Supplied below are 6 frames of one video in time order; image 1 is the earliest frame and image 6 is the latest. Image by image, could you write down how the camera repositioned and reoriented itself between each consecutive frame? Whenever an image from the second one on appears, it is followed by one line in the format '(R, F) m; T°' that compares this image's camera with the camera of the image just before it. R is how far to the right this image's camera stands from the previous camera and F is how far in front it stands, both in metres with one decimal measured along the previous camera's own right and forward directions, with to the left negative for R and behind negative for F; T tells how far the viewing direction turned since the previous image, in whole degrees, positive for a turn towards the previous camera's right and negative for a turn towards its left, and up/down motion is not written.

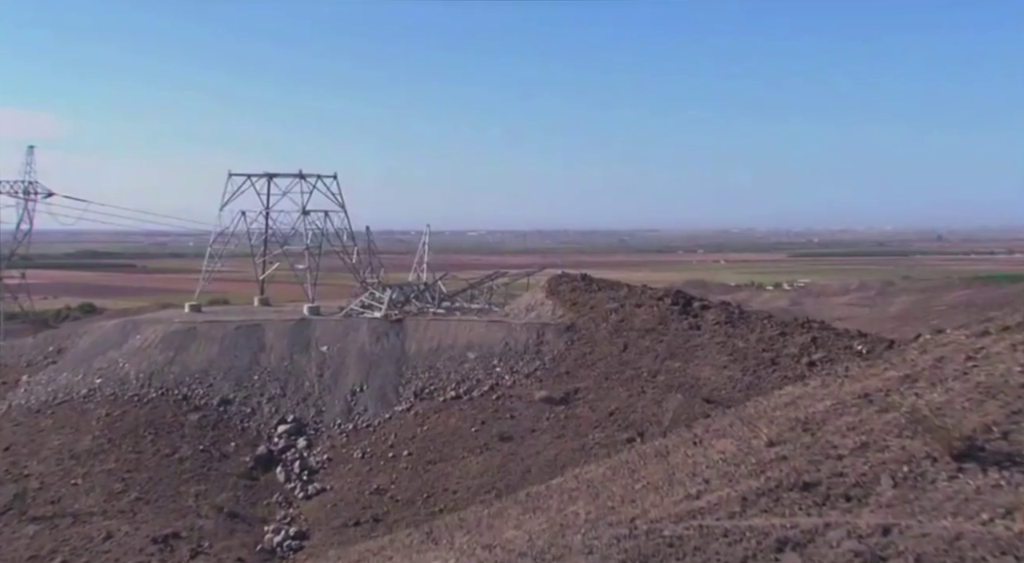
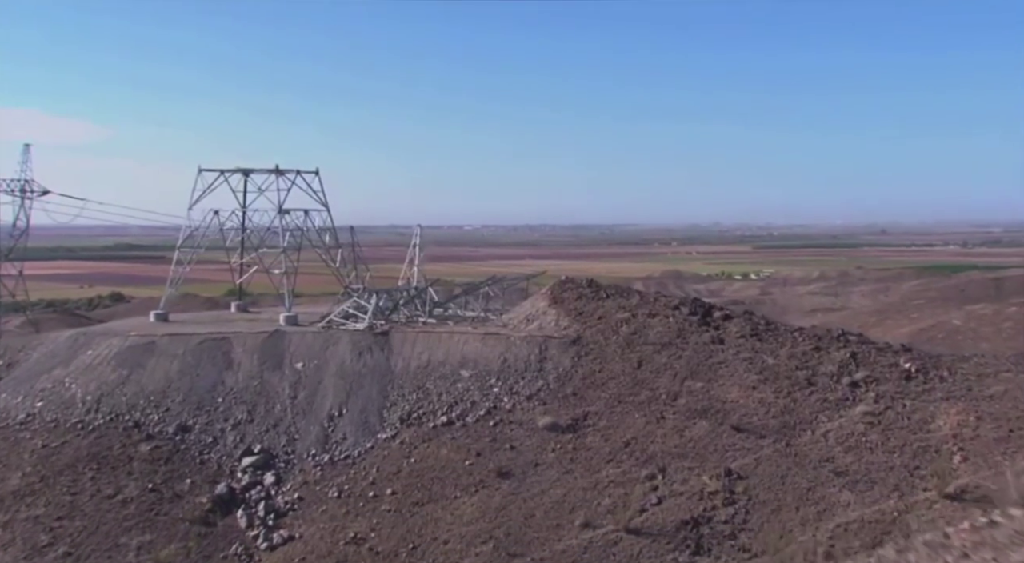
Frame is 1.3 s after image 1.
(-0.1, +2.7) m; 0°
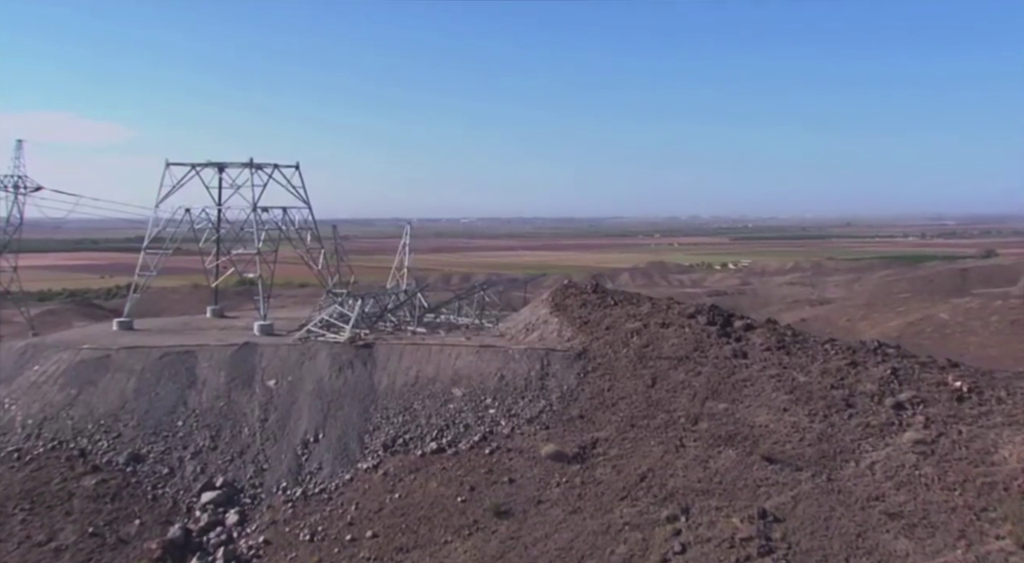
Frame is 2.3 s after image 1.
(-0.1, +2.3) m; 0°
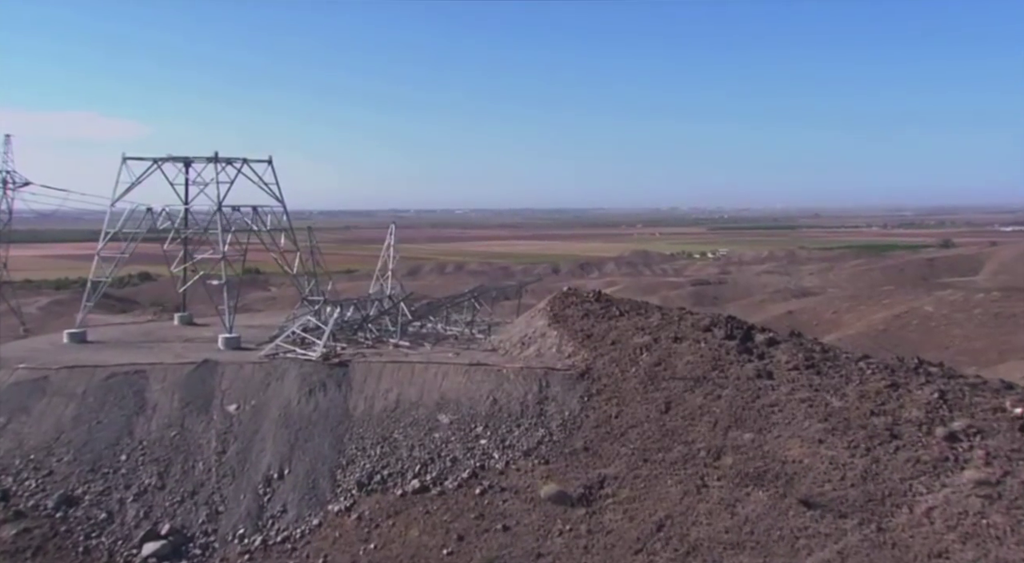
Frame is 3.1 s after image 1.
(0.0, +2.3) m; 0°
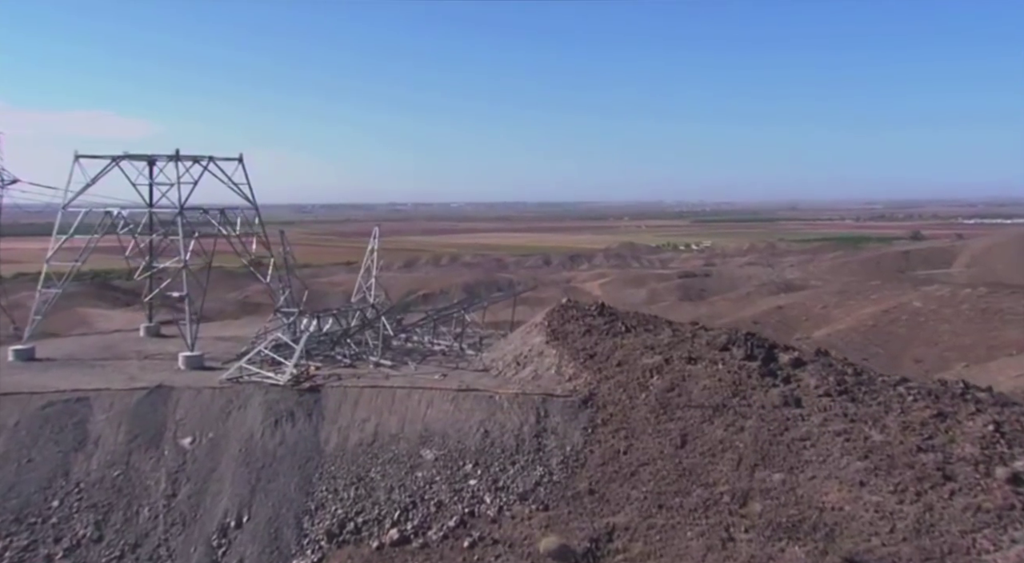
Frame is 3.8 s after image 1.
(0.0, +2.0) m; 0°
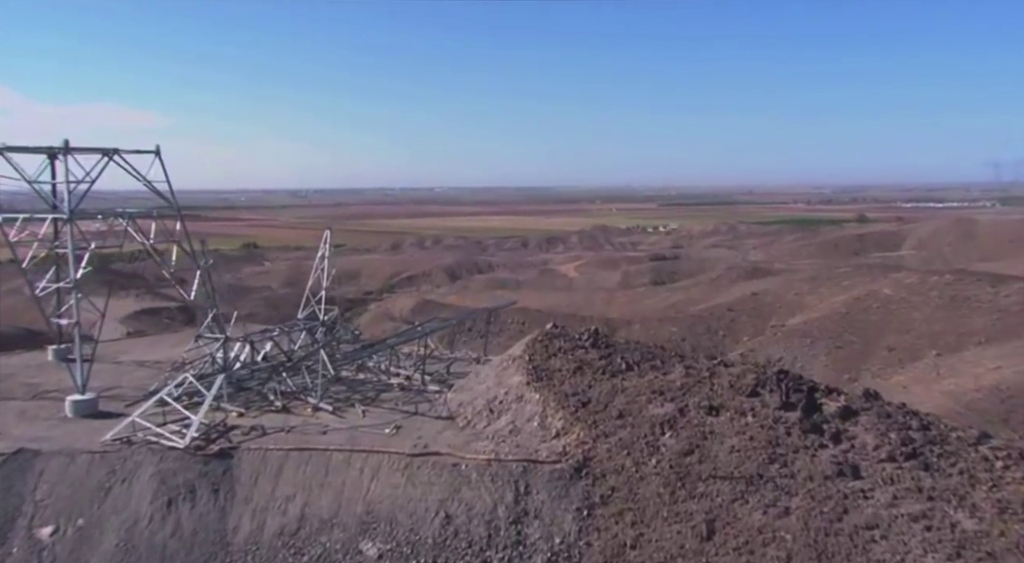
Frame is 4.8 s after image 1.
(+0.1, +3.6) m; +1°
